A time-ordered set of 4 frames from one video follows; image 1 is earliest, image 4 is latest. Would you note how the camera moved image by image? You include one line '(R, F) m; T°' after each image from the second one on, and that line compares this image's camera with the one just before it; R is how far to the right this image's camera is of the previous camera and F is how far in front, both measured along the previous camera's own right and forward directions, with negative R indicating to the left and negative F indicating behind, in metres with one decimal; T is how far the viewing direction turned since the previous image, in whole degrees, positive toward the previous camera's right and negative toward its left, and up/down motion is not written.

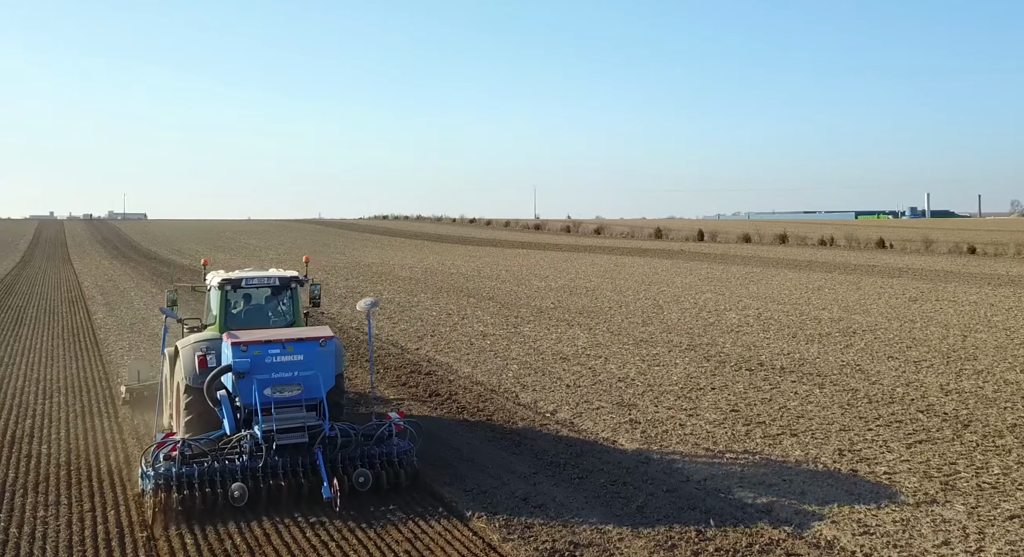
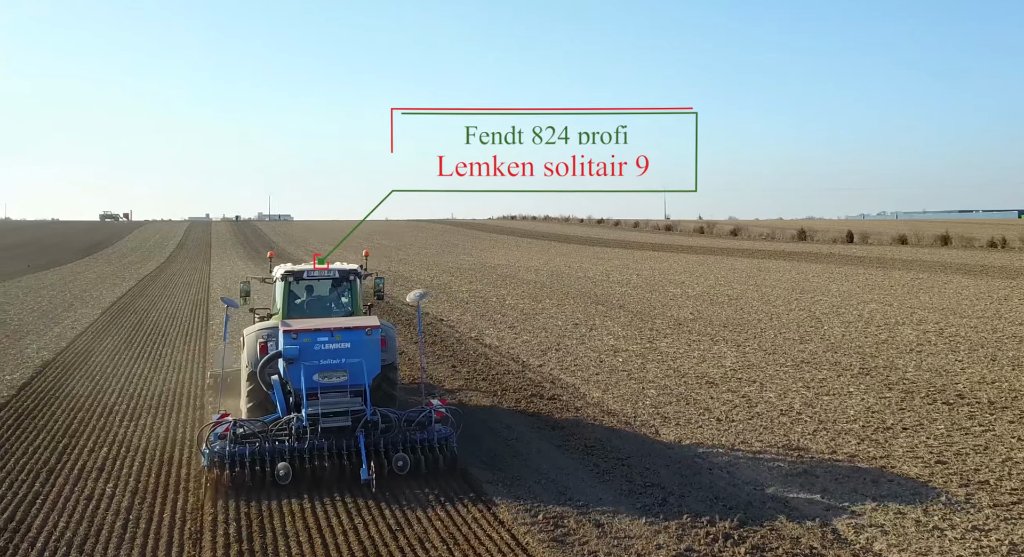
(+1.1, 0.0) m; -10°
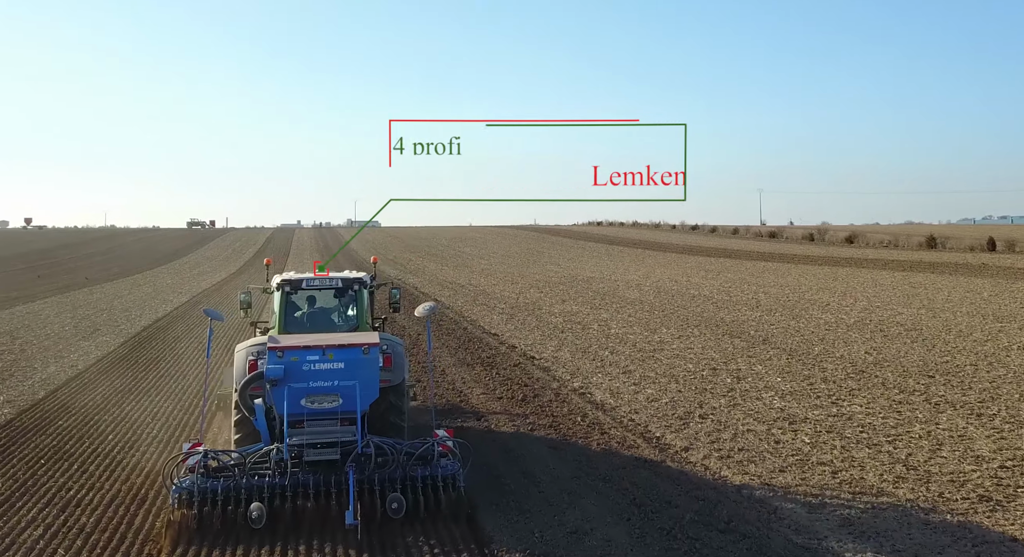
(+0.8, +1.5) m; -7°
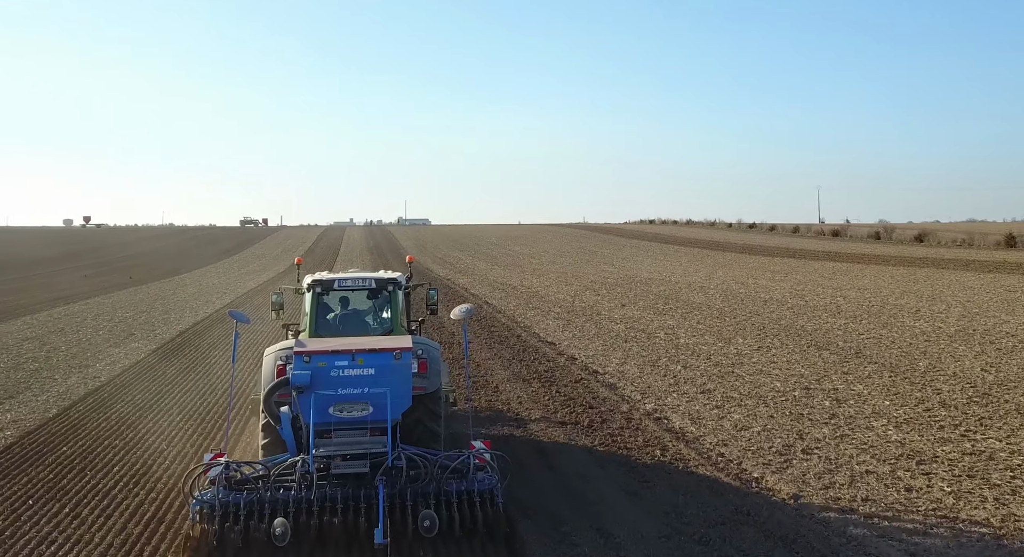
(+0.1, +0.6) m; -4°
